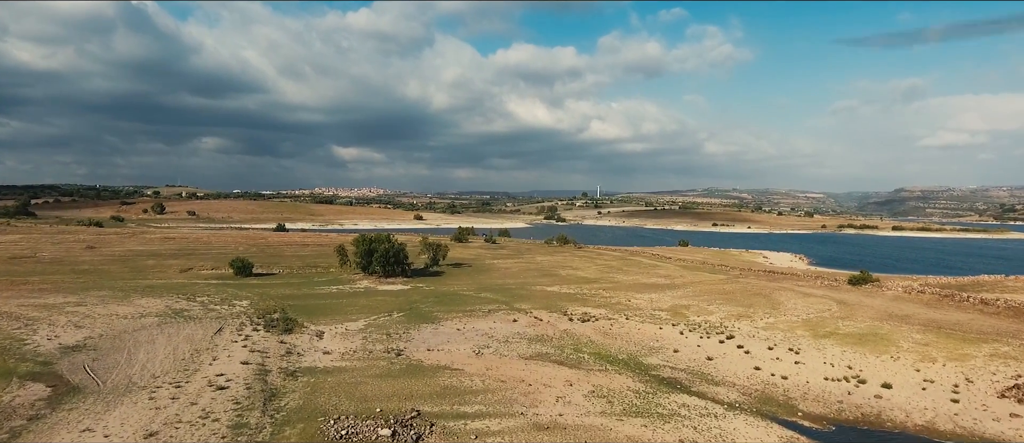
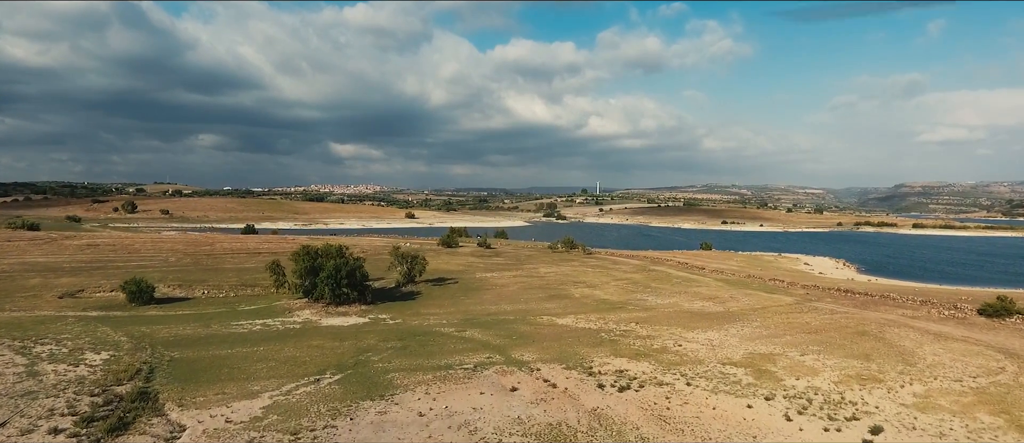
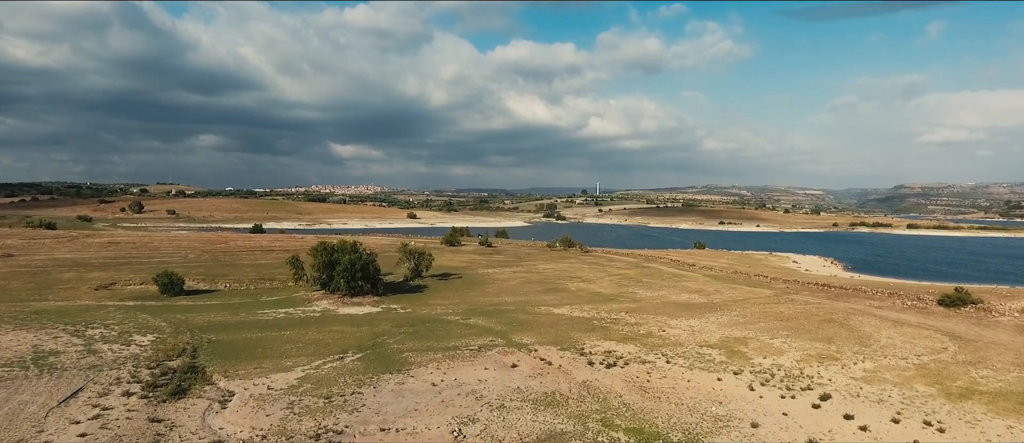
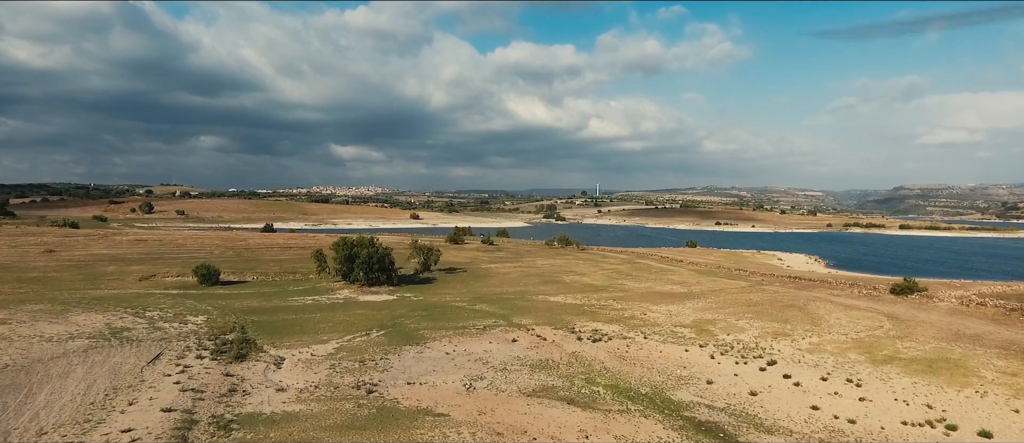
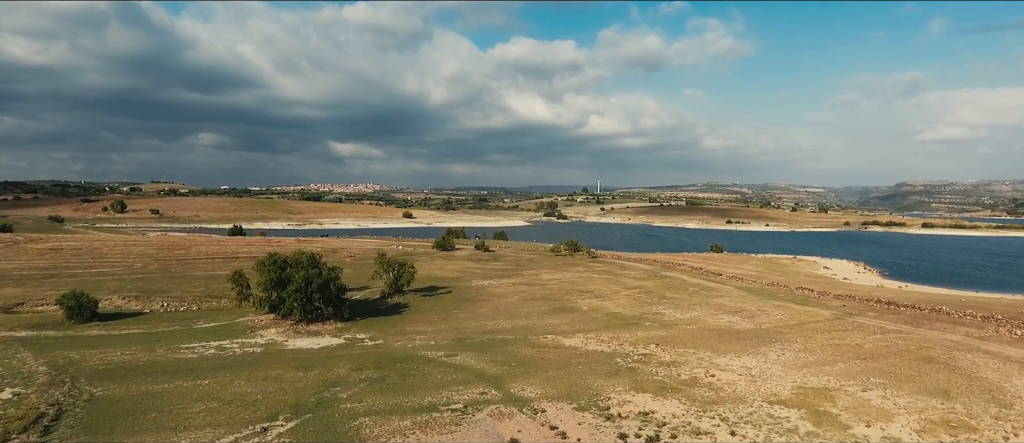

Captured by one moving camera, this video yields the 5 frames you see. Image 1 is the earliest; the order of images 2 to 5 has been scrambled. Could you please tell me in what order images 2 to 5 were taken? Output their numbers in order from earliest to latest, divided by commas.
4, 3, 2, 5
